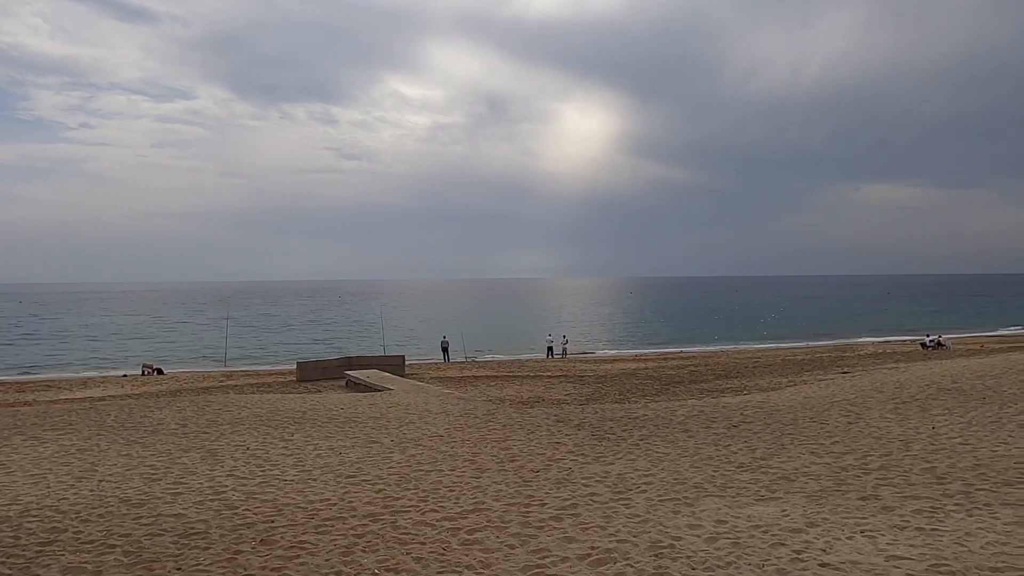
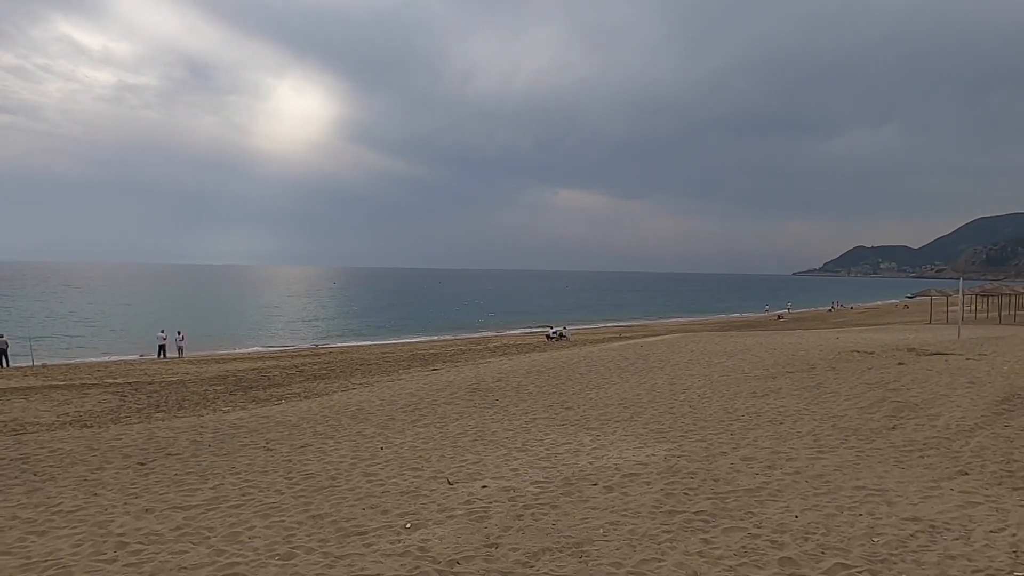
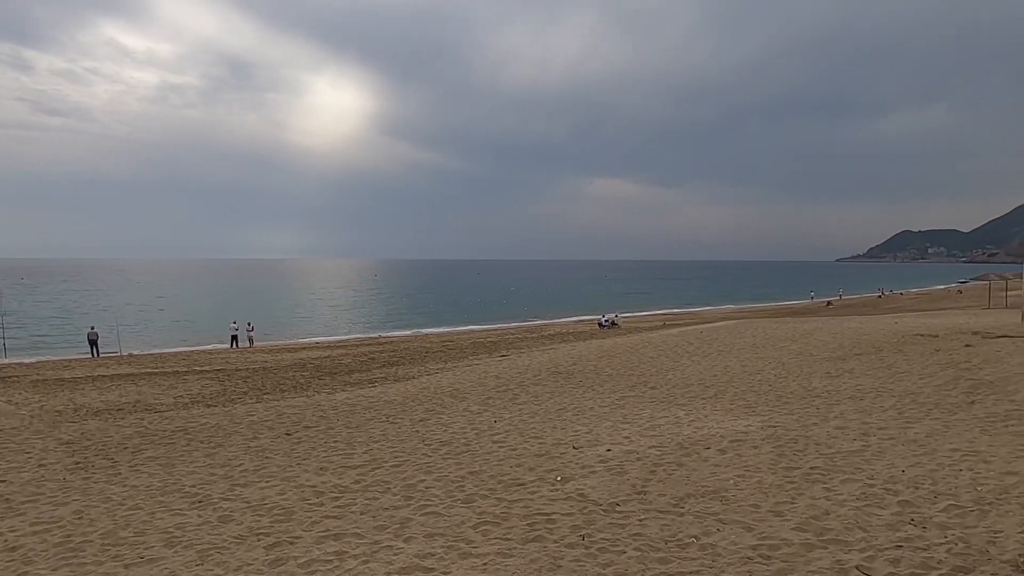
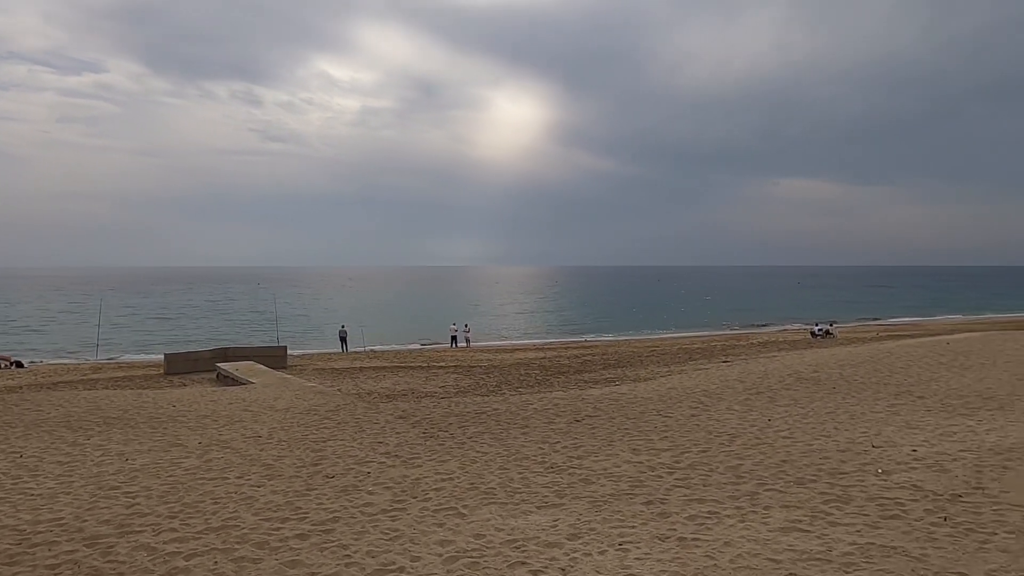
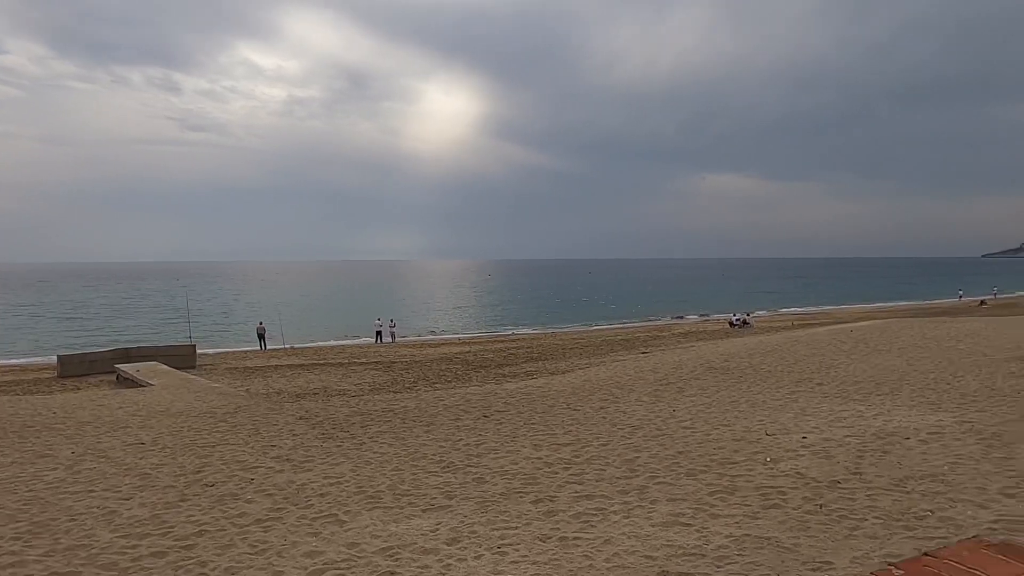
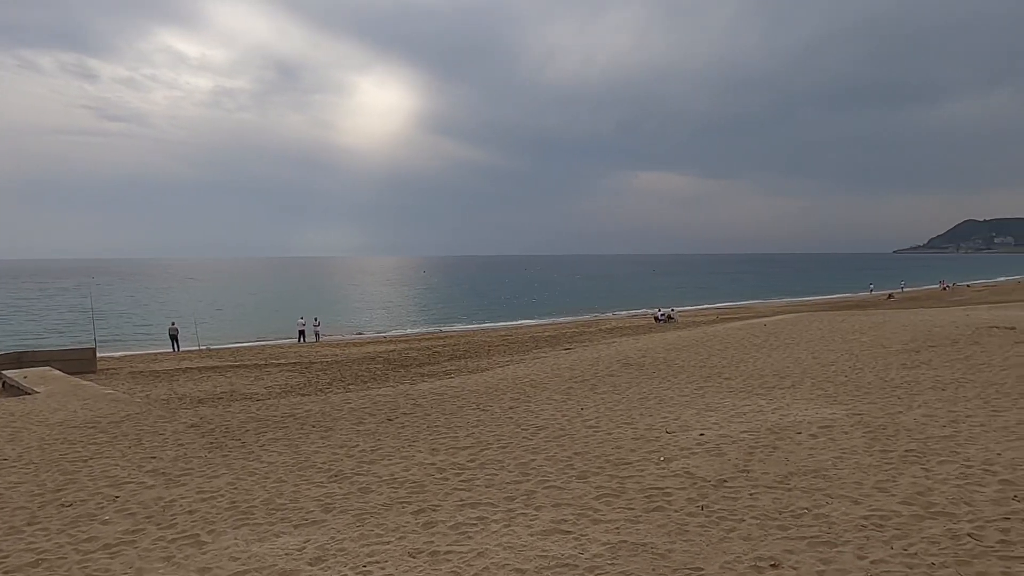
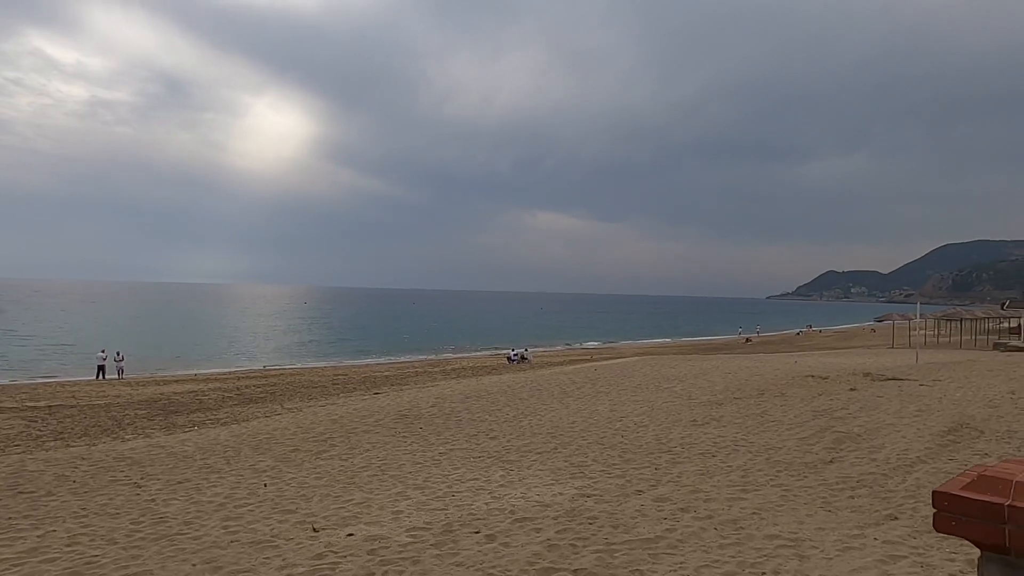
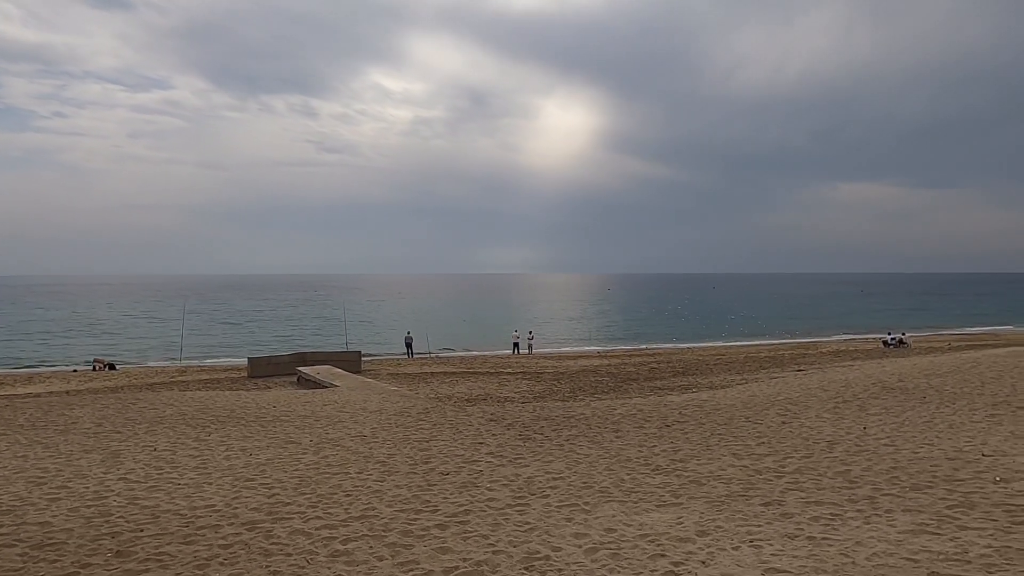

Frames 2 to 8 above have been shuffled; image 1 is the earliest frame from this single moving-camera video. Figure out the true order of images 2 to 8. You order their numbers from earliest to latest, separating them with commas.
8, 4, 5, 6, 3, 2, 7
